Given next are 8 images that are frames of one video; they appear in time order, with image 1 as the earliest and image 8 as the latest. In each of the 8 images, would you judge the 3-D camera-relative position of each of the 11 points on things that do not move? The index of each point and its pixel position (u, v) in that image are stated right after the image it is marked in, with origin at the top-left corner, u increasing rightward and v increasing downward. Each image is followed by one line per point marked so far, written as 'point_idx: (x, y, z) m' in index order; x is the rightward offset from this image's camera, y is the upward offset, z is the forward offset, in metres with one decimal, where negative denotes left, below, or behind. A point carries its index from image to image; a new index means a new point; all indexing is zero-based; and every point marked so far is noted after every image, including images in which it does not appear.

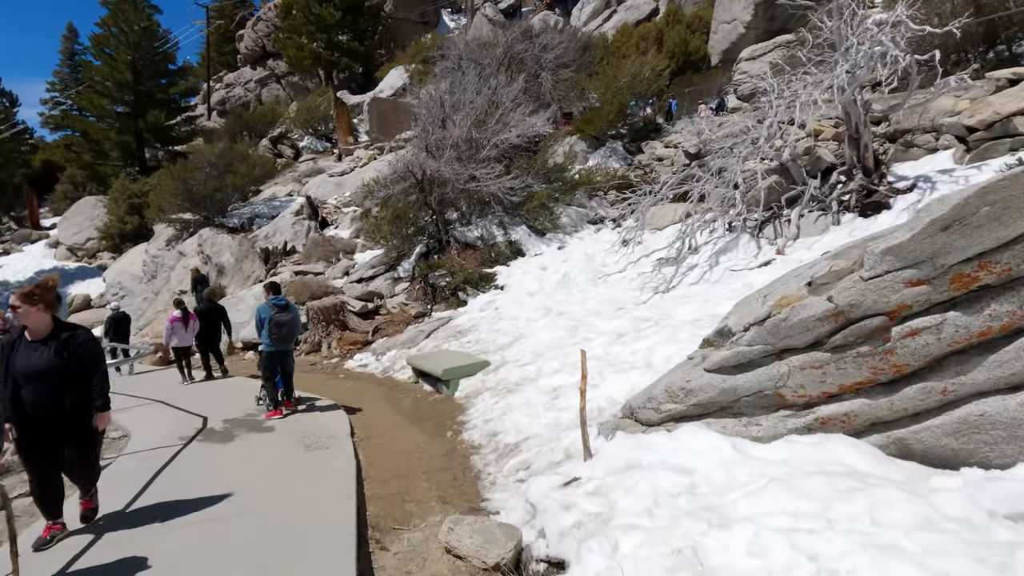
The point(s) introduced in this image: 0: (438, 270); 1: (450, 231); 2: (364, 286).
0: (-1.7, +0.4, +12.6) m
1: (-1.6, +1.5, +14.3) m
2: (-3.8, 0.0, +13.8) m
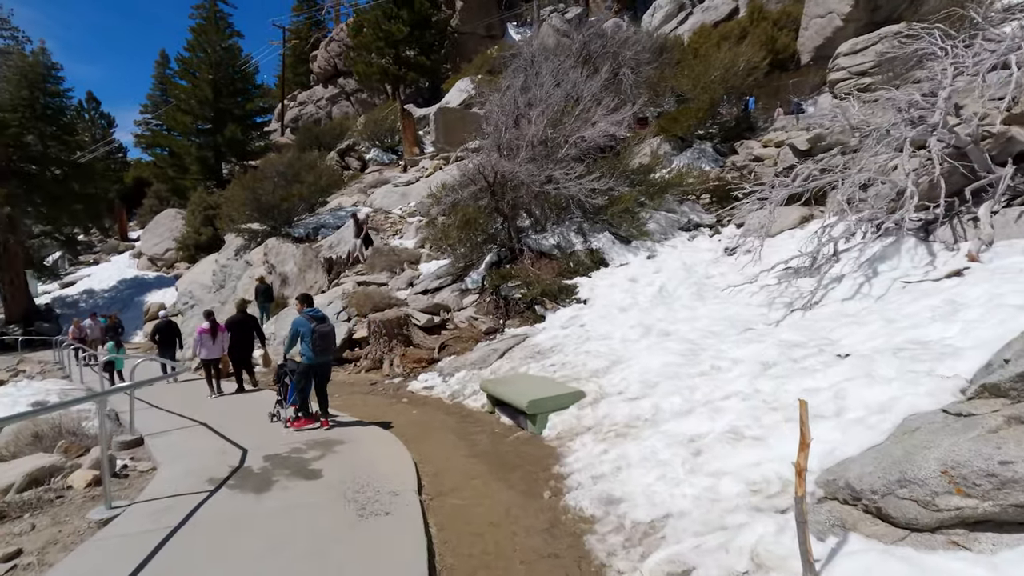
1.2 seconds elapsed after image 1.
0: (0.0, +0.1, +11.3) m
1: (+0.3, +1.2, +13.0) m
2: (-1.9, -0.2, +12.6) m
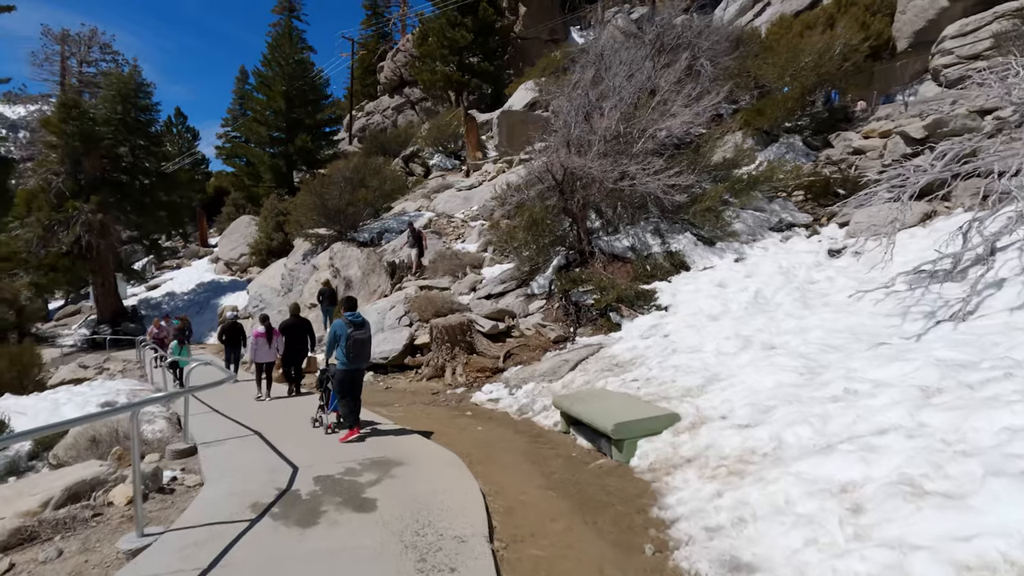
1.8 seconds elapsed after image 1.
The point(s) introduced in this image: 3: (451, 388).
0: (+1.4, 0.0, +10.4) m
1: (+1.8, +1.1, +12.1) m
2: (-0.4, -0.3, +12.0) m
3: (-1.1, -1.8, +9.5) m
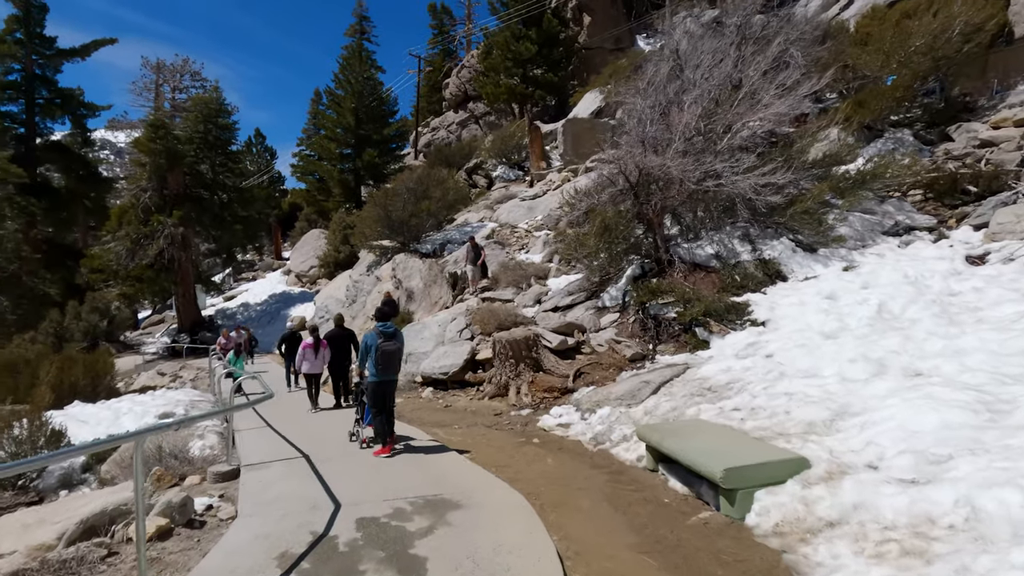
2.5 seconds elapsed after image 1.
0: (+2.6, -0.2, +9.3) m
1: (+3.3, +0.8, +10.9) m
2: (+1.0, -0.6, +11.0) m
3: (+0.1, -1.9, +8.6) m
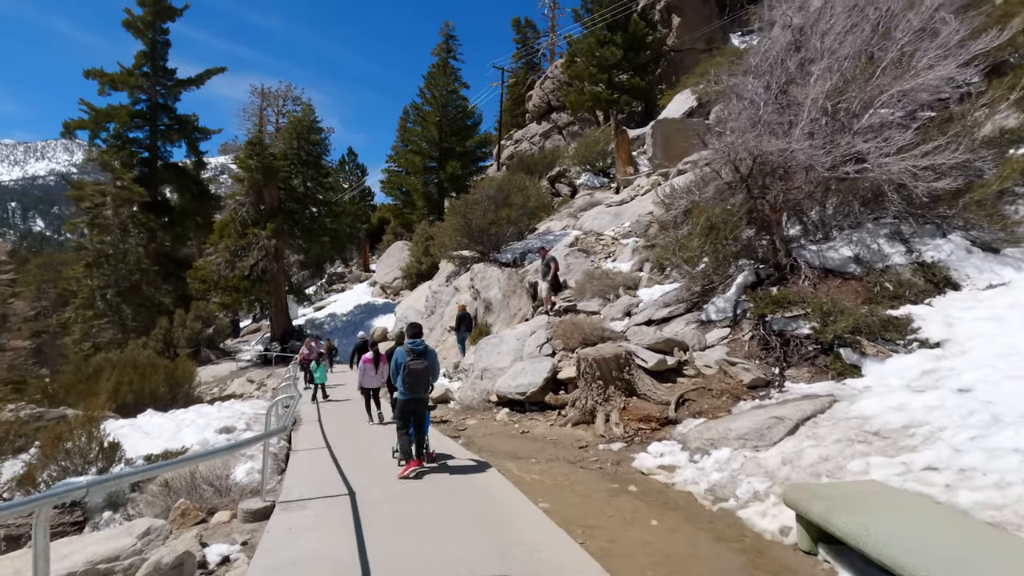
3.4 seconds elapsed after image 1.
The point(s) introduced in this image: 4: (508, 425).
0: (+3.9, -0.3, +7.5) m
1: (+4.8, +0.6, +9.0) m
2: (+2.5, -0.8, +9.5) m
3: (+1.2, -2.0, +7.2) m
4: (-0.1, -2.3, +9.1) m
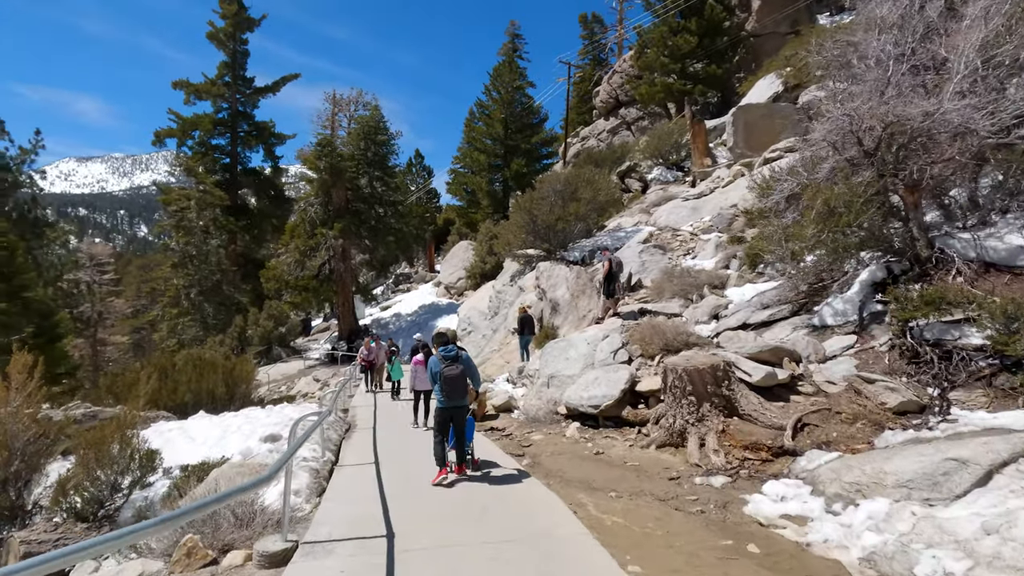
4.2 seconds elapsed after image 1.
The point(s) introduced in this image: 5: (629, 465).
0: (+4.7, -0.3, +5.8) m
1: (+5.8, +0.7, +7.3) m
2: (+3.6, -0.7, +8.0) m
3: (+2.0, -2.0, +5.8) m
4: (+1.0, -2.3, +7.9) m
5: (+1.4, -2.1, +6.5) m
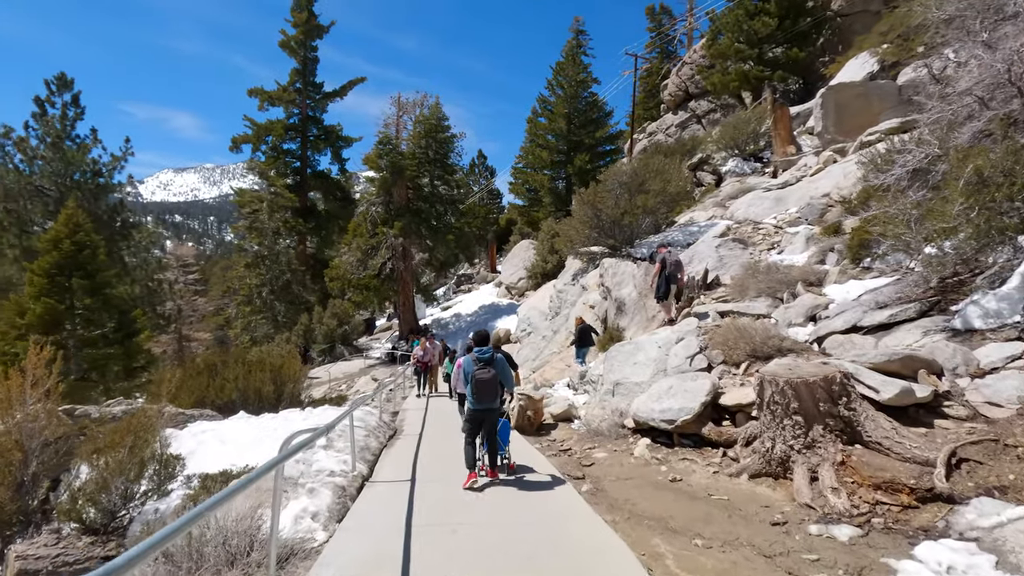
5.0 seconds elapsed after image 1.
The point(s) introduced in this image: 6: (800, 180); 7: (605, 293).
0: (+5.2, -0.2, +4.2) m
1: (+6.4, +0.7, +5.5) m
2: (+4.4, -0.7, +6.4) m
3: (+2.5, -1.9, +4.5) m
4: (+1.7, -2.2, +6.7) m
5: (+2.0, -2.1, +5.2) m
6: (+10.3, +3.9, +19.1) m
7: (+2.6, -0.1, +15.2) m
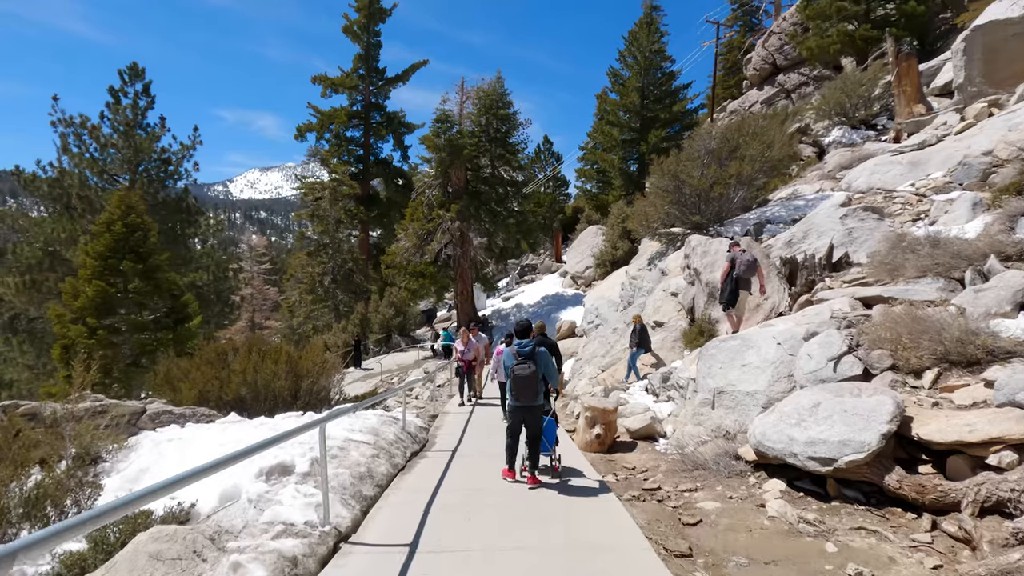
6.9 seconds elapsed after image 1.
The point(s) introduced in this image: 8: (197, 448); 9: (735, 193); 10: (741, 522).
0: (+5.3, +0.1, +1.2) m
1: (+6.7, +1.0, +2.3) m
2: (+4.8, -0.4, +3.5) m
3: (+2.7, -1.6, +1.8) m
4: (+2.2, -1.9, +4.0) m
5: (+2.3, -1.7, +2.6) m
6: (+12.3, +4.2, +15.3) m
7: (+4.1, +0.3, +12.4) m
8: (-3.4, -1.7, +5.9) m
9: (+6.9, +2.9, +16.6) m
10: (+1.9, -1.9, +4.5) m
